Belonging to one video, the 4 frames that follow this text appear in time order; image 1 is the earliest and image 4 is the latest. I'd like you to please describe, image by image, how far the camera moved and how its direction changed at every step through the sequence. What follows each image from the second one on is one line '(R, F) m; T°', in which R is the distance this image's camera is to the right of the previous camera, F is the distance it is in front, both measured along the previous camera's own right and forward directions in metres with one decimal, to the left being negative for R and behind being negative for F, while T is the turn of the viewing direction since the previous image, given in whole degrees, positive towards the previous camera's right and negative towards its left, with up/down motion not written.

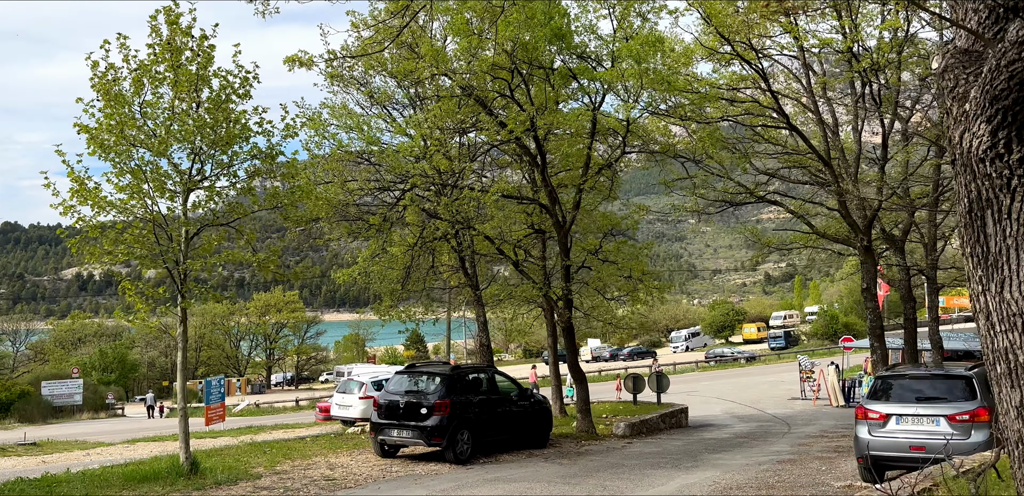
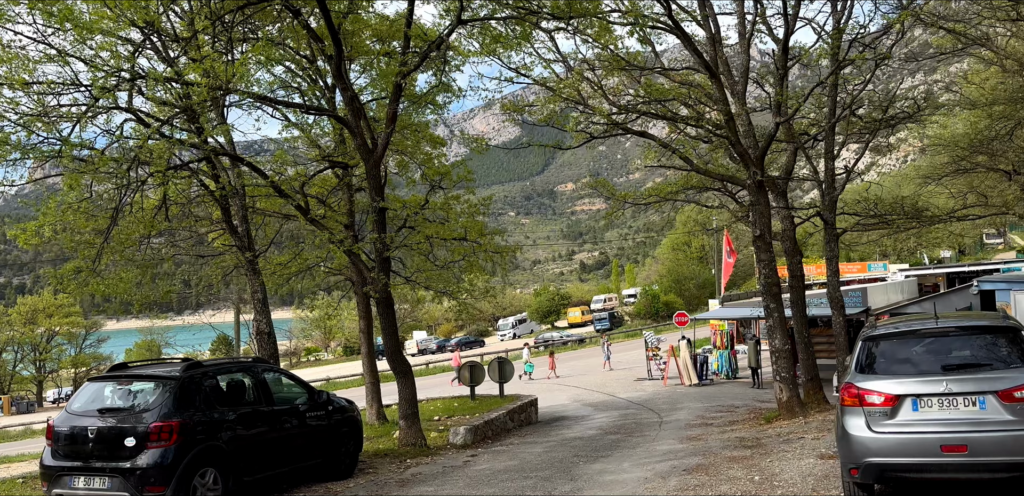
(+0.4, +4.3) m; +14°
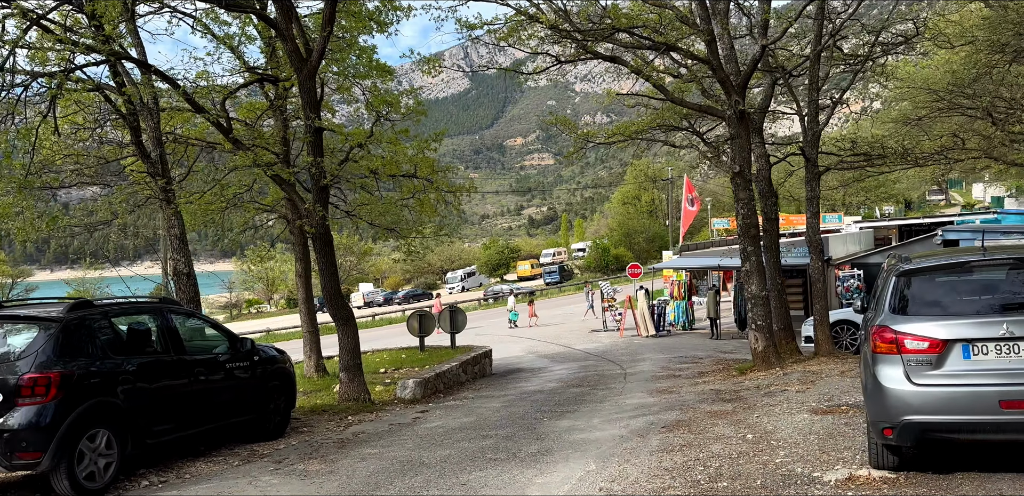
(-0.1, +1.2) m; +4°
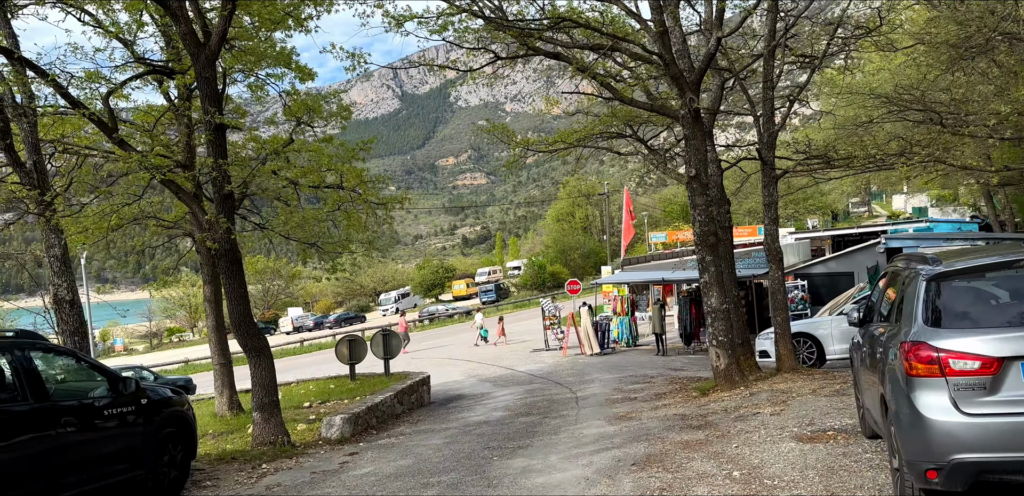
(-0.1, +1.1) m; +5°
